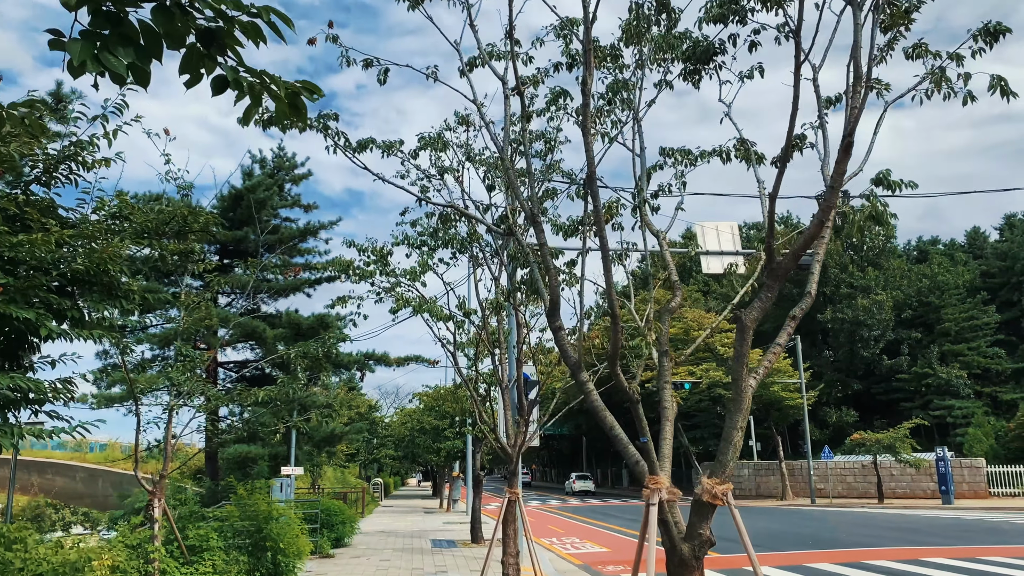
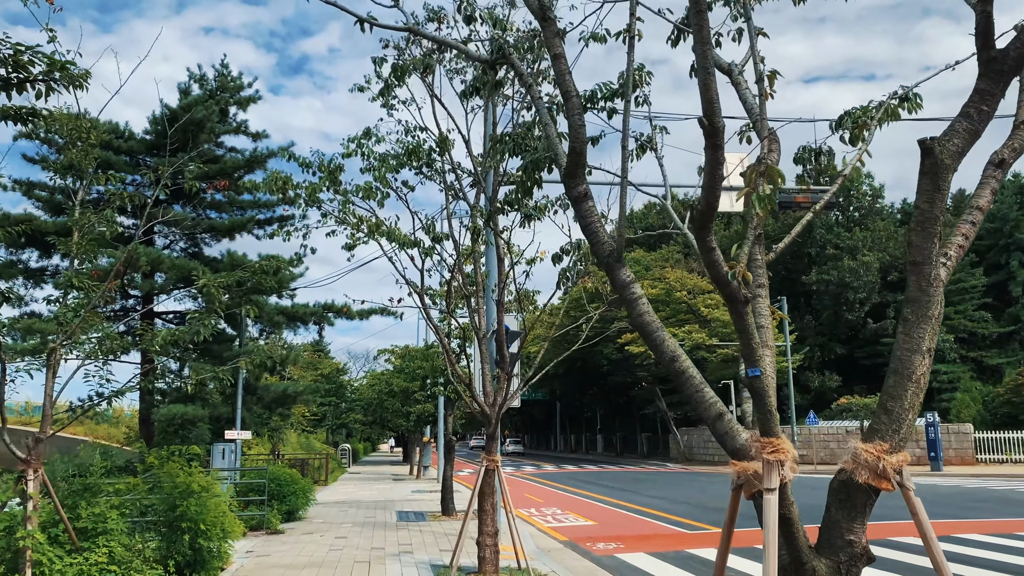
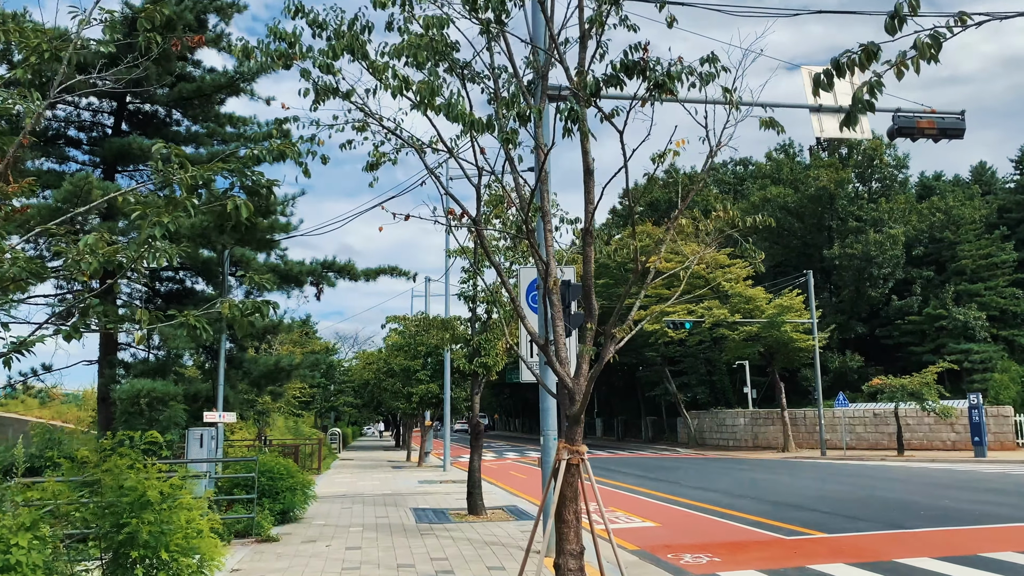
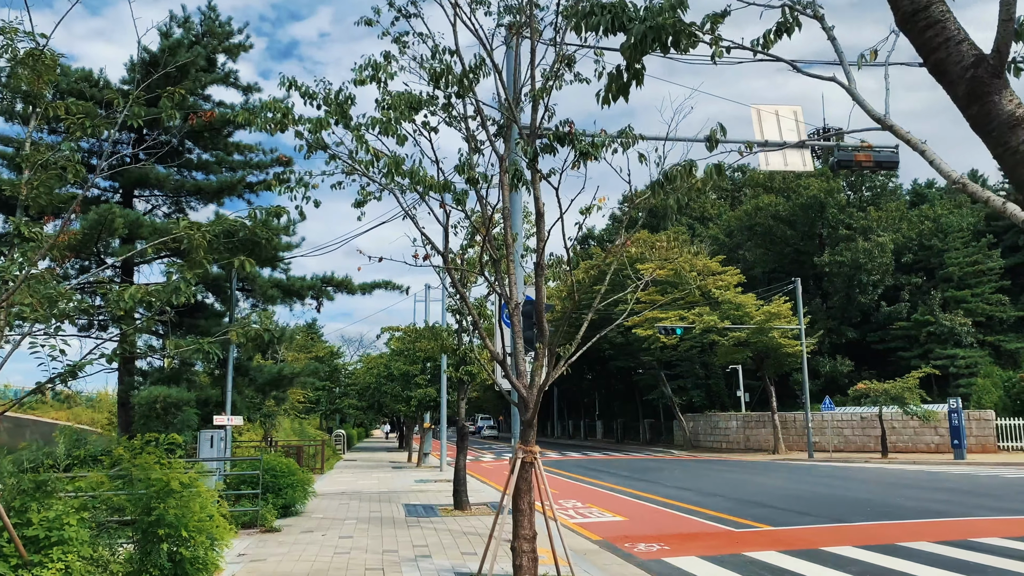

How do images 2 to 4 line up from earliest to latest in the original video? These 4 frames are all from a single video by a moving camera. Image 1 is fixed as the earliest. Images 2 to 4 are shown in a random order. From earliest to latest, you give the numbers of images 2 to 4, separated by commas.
2, 4, 3
